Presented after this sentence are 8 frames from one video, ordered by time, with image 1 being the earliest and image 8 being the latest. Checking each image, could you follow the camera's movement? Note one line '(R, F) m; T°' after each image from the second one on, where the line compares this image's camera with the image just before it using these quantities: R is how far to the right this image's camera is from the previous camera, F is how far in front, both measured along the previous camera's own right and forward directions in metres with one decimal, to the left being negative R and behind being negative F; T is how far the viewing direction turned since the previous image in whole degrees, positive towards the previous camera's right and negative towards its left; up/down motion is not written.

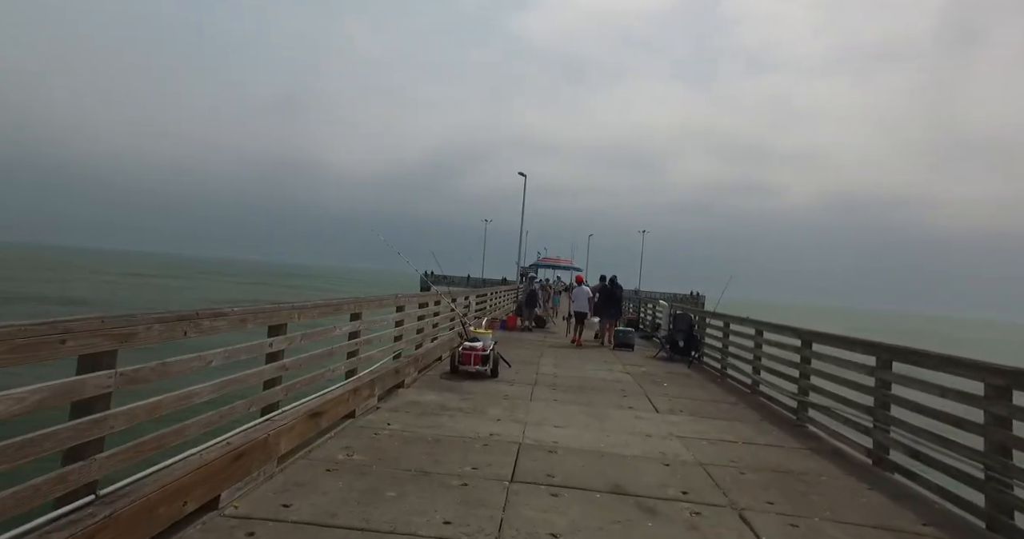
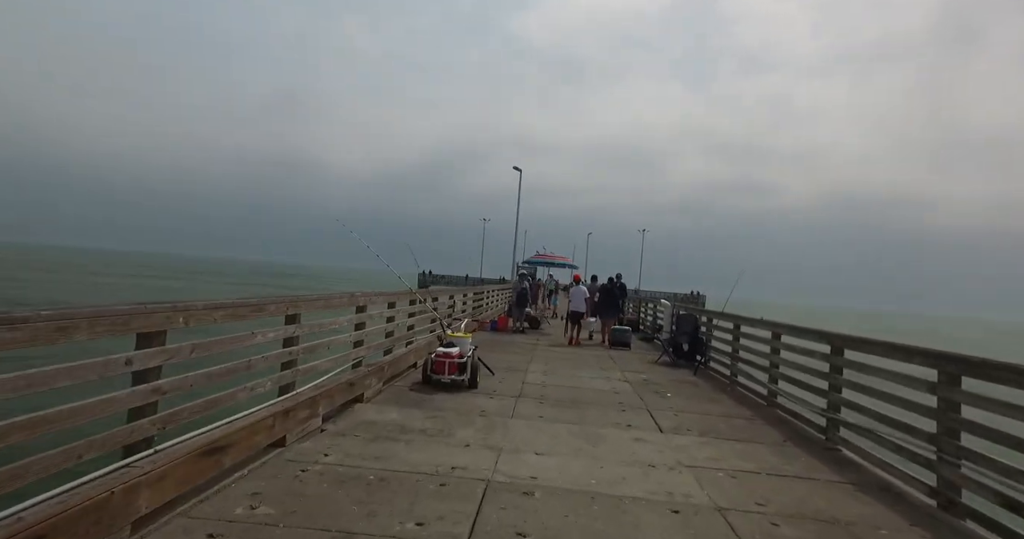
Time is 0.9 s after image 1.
(+0.2, +1.1) m; 0°
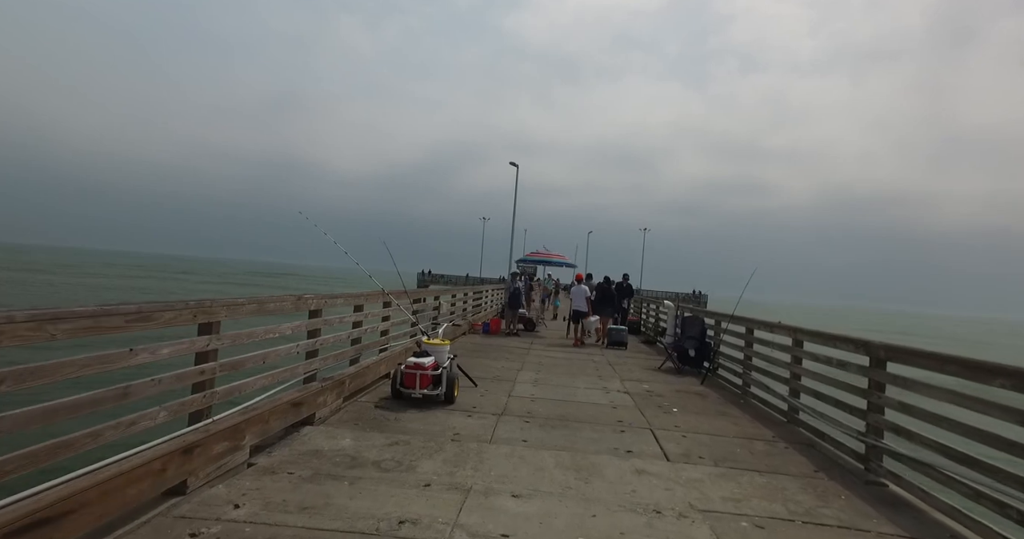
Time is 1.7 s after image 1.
(+0.2, +0.9) m; 0°
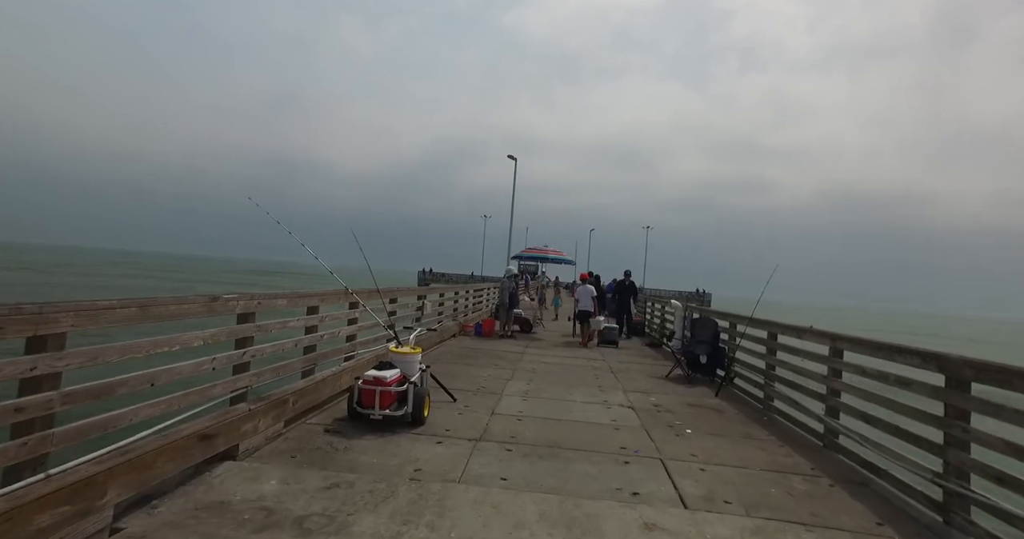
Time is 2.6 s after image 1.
(+0.2, +1.1) m; 0°
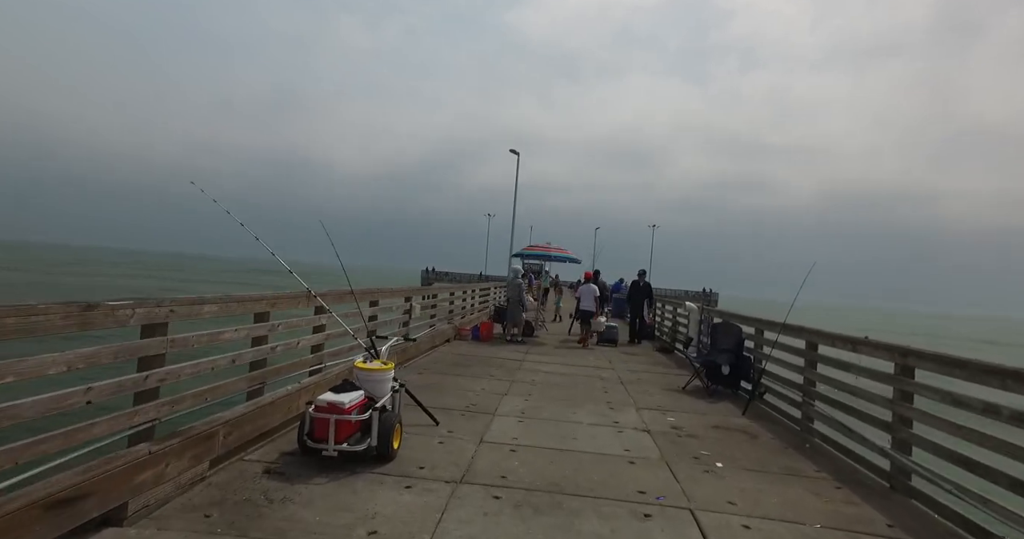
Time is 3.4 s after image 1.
(+0.1, +1.0) m; -1°
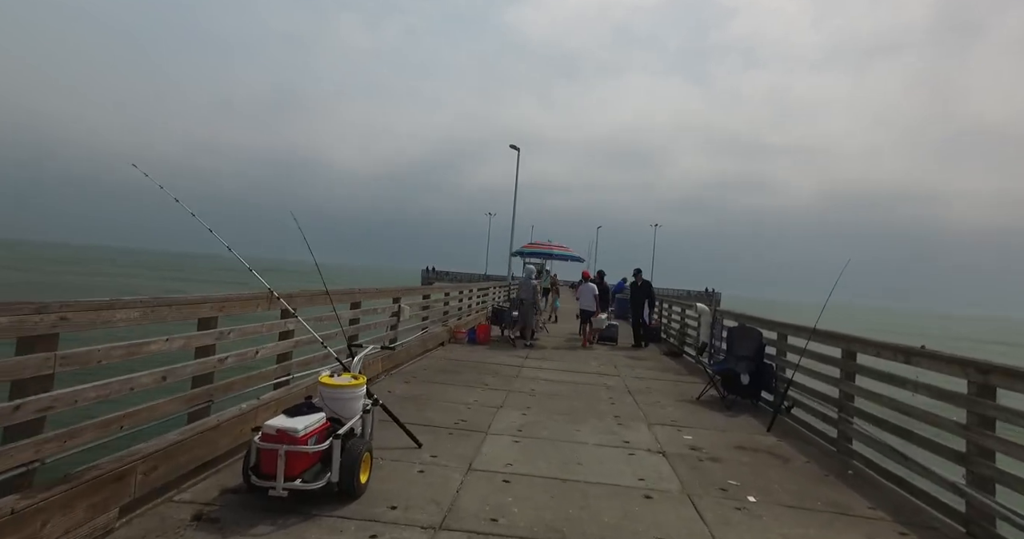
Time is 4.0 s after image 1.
(0.0, +0.8) m; 0°
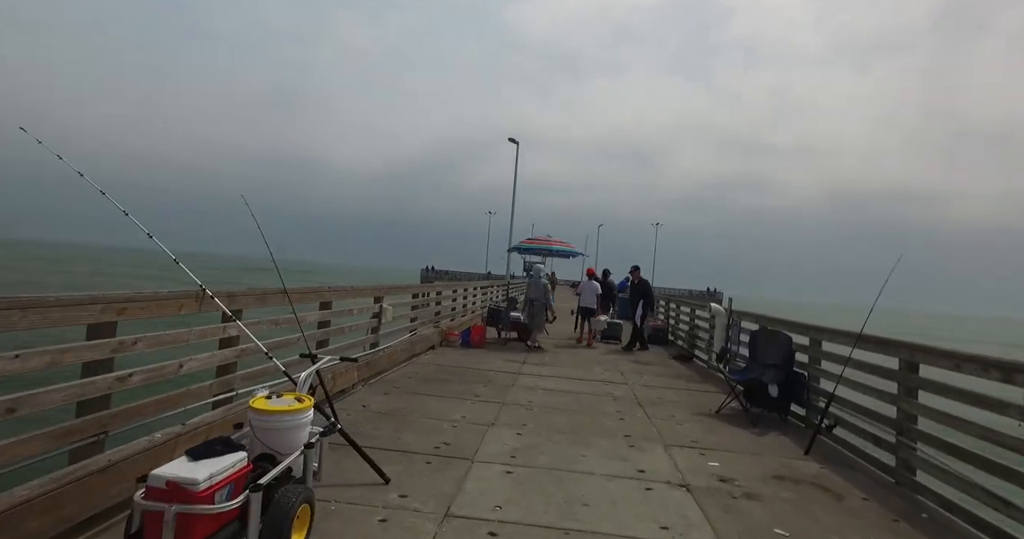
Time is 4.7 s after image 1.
(+0.1, +0.9) m; 0°
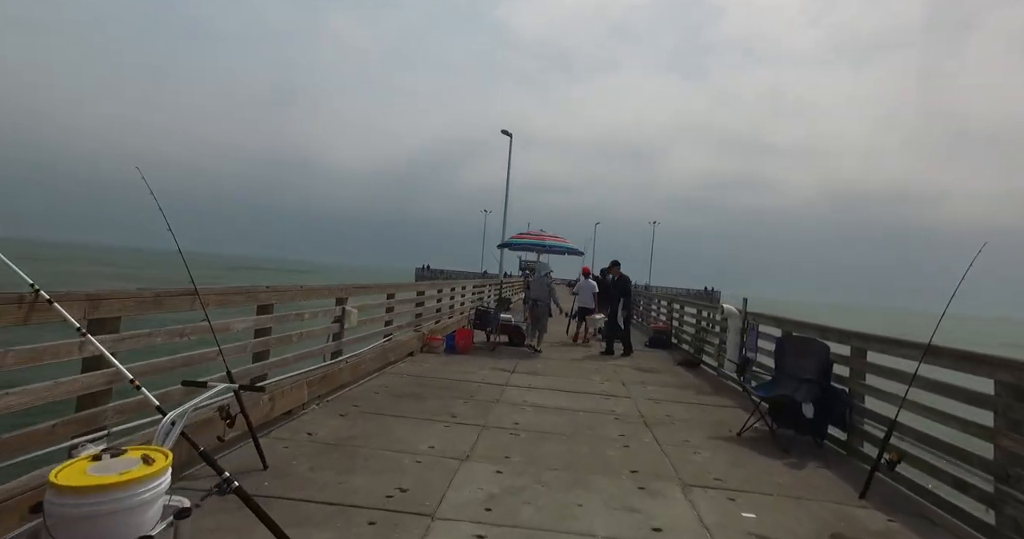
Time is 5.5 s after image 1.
(+0.2, +1.1) m; 0°
